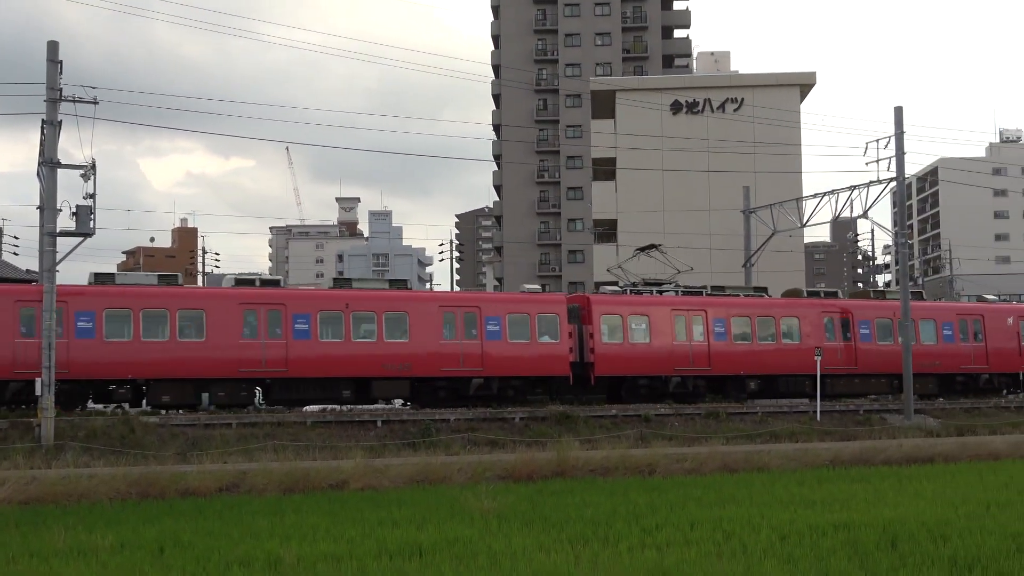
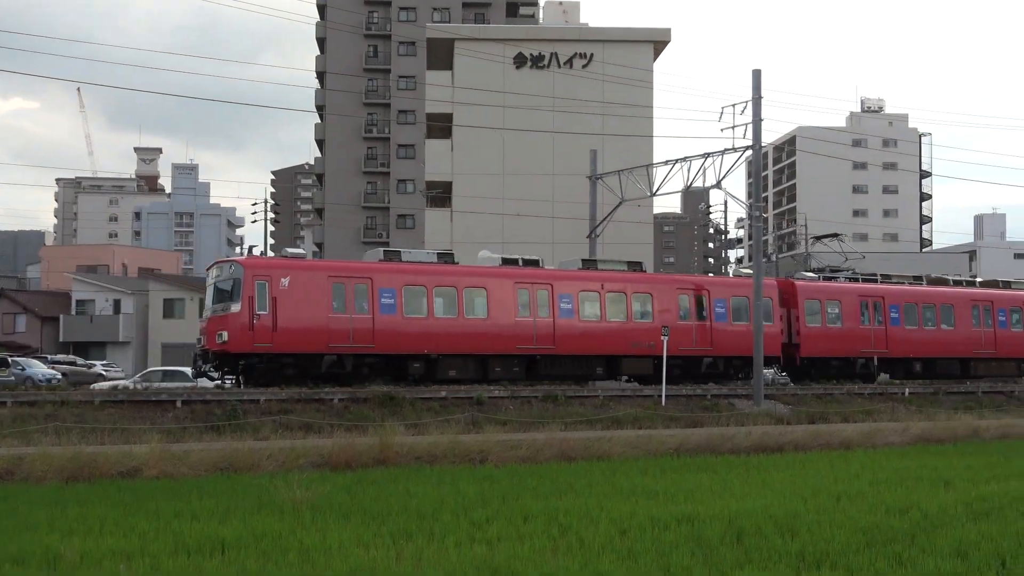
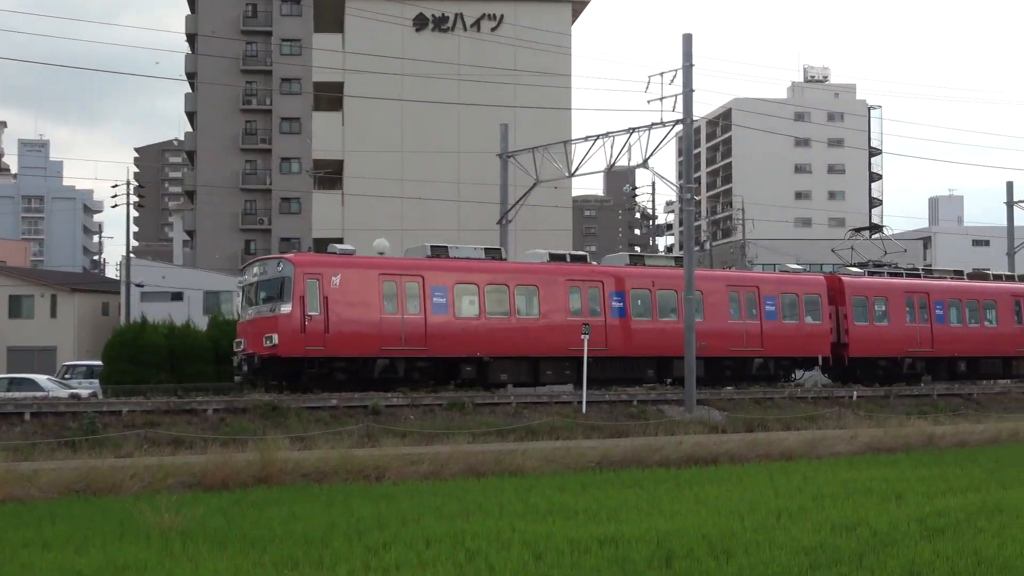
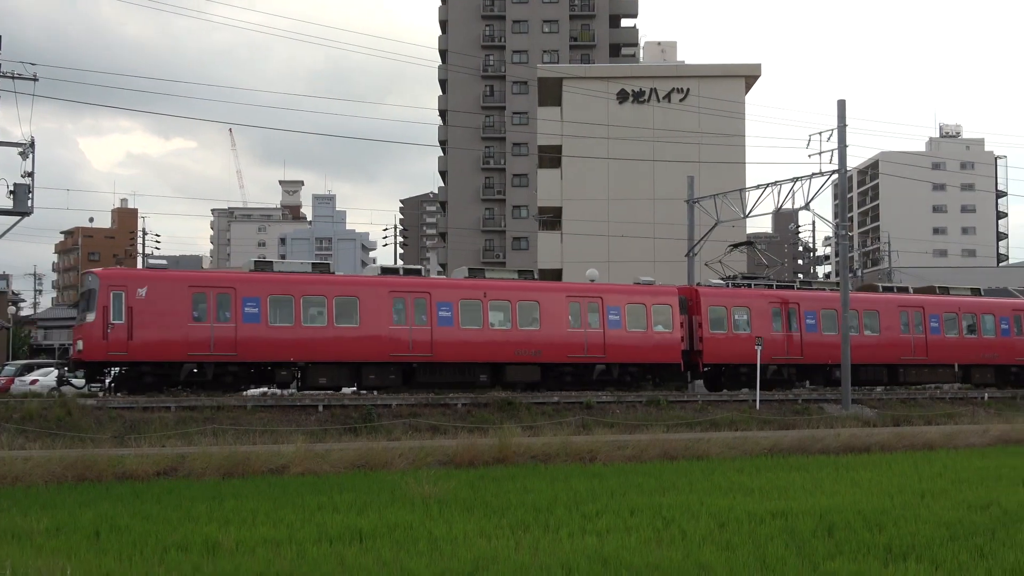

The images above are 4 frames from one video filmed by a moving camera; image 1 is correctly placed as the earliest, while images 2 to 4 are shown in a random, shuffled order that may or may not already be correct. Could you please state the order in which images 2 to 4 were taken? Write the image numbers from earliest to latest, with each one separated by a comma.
4, 2, 3
